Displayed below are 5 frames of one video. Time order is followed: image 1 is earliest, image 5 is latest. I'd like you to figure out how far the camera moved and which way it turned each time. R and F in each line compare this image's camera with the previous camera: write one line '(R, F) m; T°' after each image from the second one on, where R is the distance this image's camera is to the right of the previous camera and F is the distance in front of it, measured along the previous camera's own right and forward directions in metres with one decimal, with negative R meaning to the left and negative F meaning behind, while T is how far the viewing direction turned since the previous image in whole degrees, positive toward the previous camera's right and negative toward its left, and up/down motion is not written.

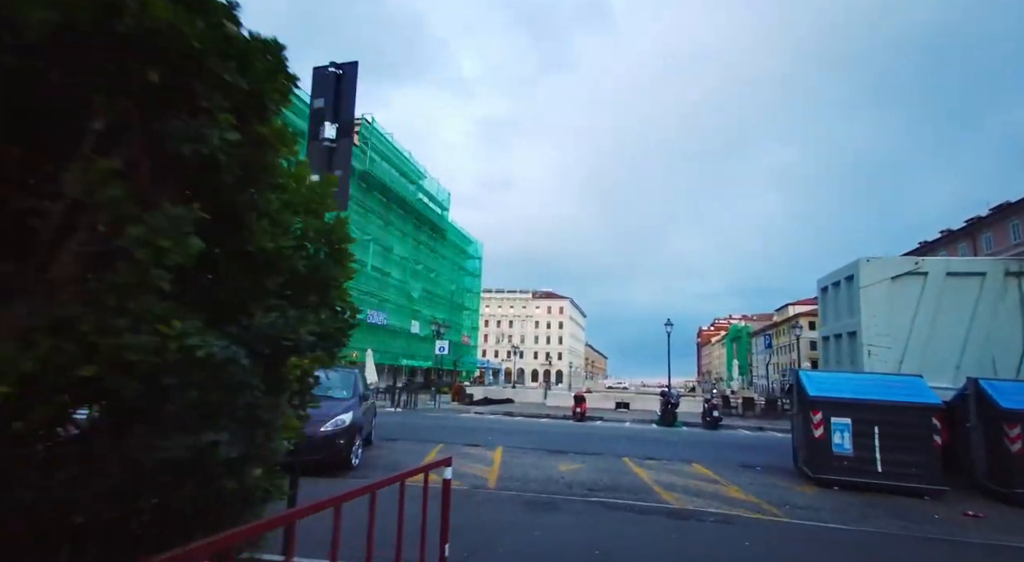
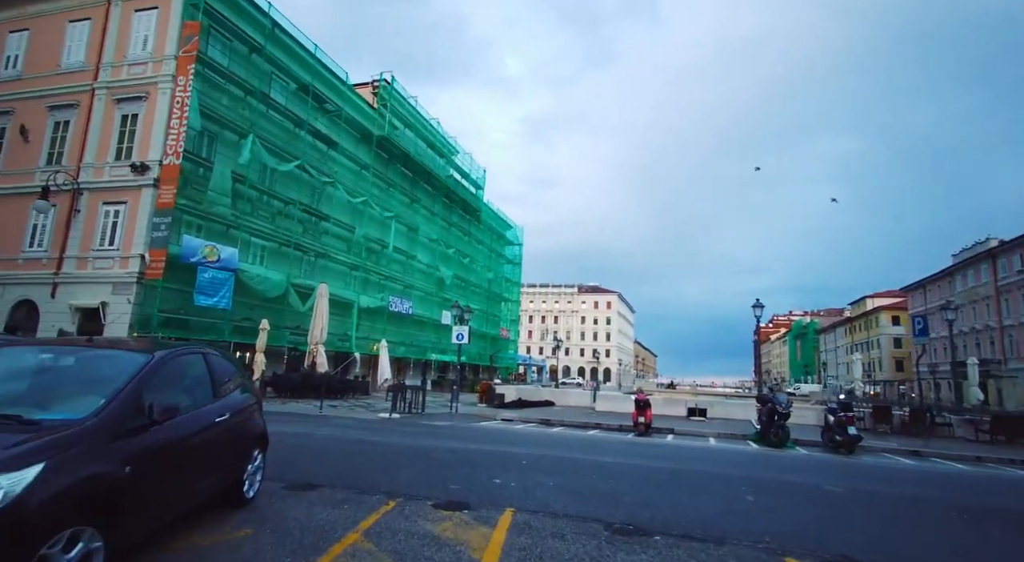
(+0.3, +5.8) m; -5°
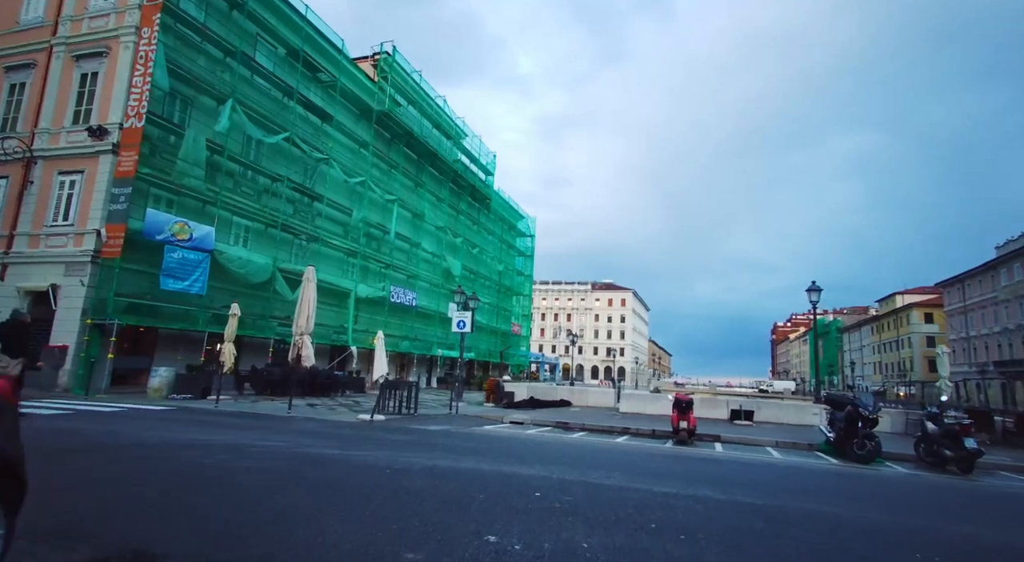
(+0.1, +3.0) m; -1°
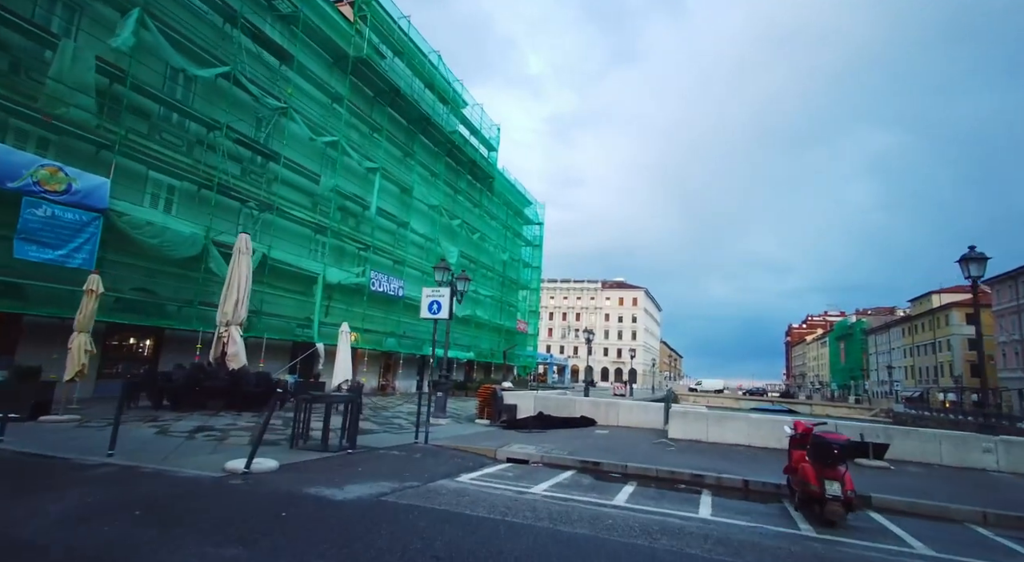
(+0.2, +5.9) m; -1°
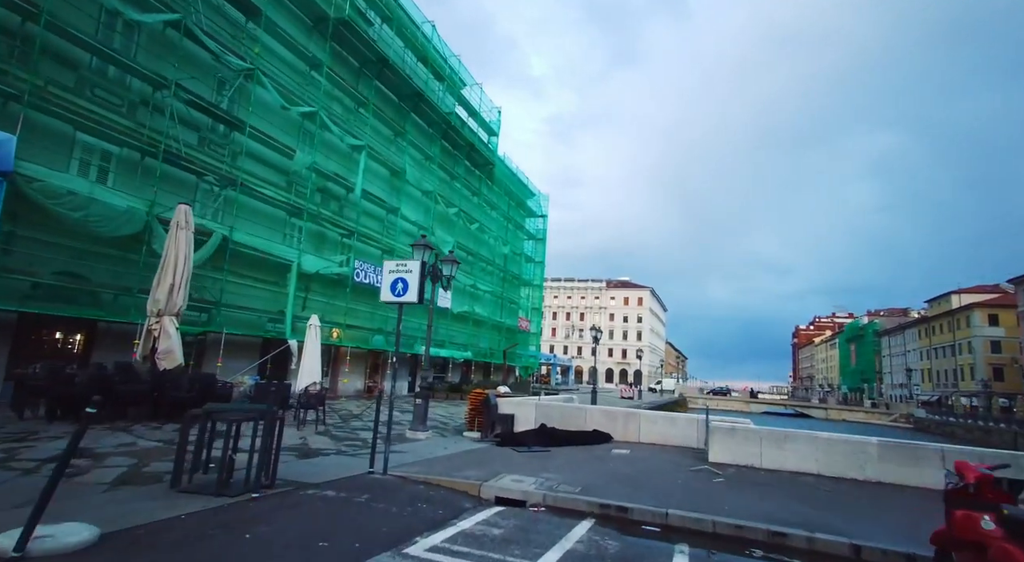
(+0.2, +3.0) m; 0°
